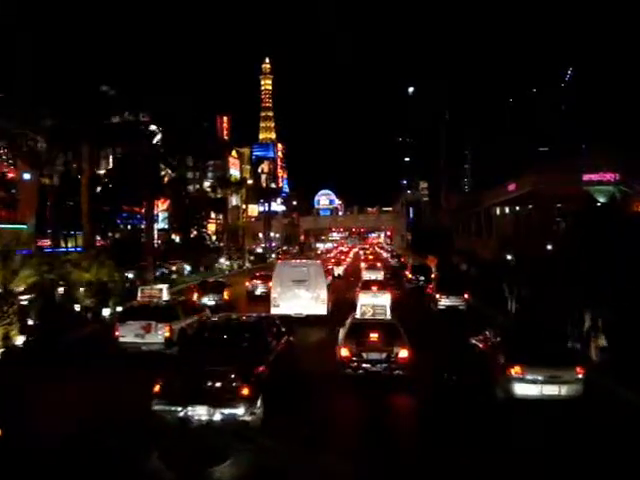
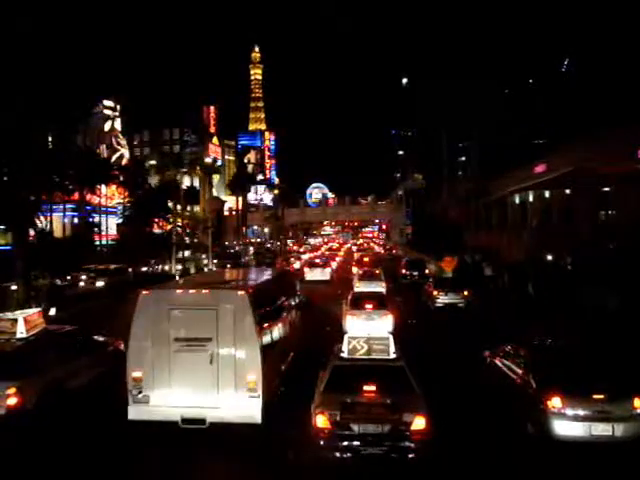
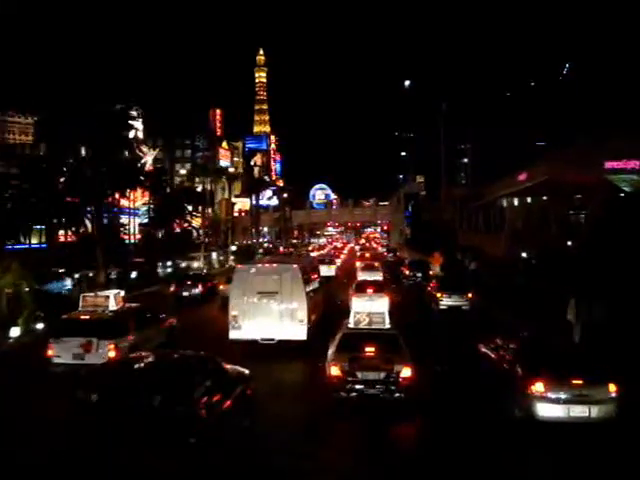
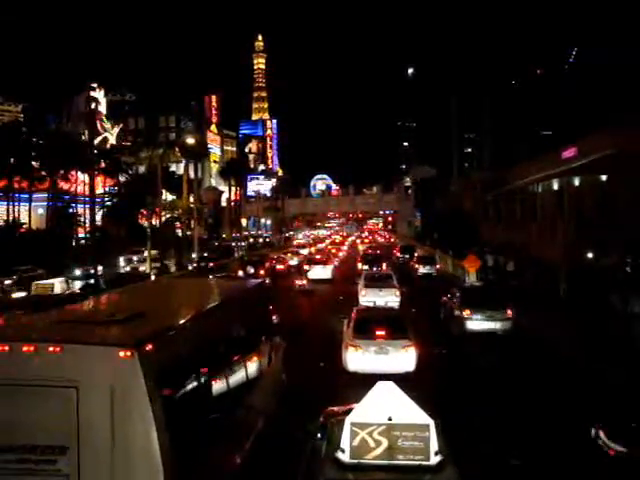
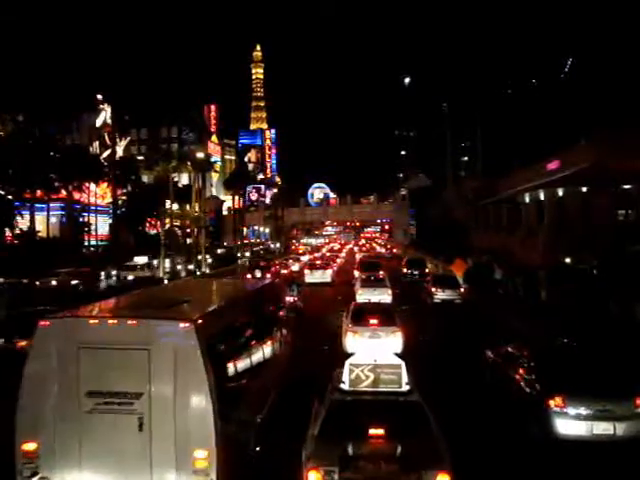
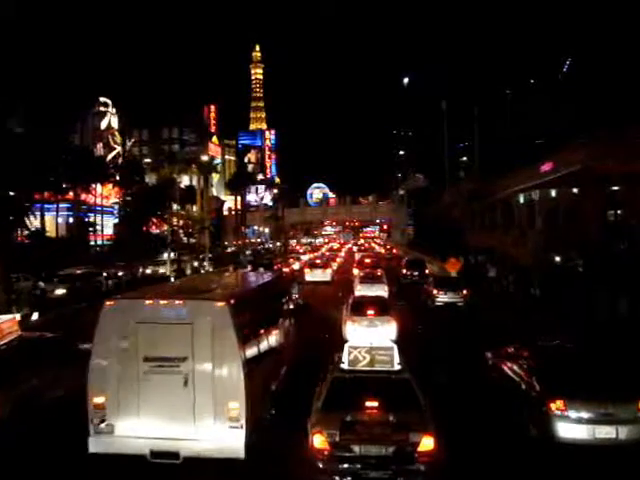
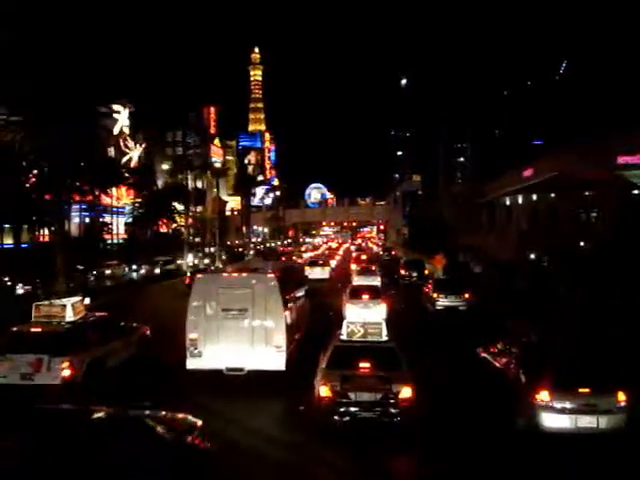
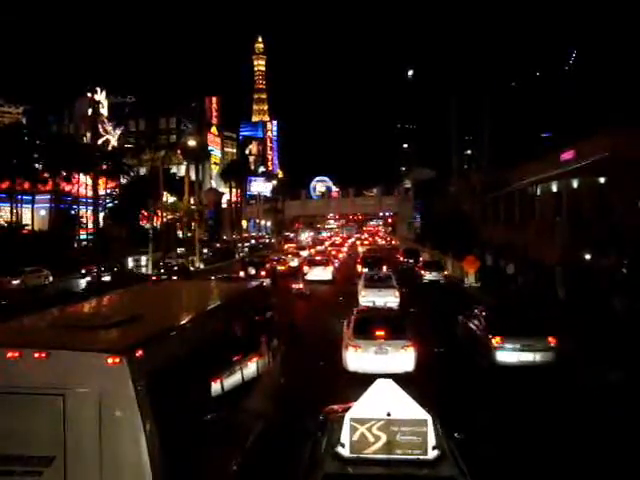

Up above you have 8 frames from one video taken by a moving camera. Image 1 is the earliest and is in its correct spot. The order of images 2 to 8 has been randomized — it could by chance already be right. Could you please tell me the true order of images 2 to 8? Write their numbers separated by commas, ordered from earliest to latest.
3, 7, 2, 6, 5, 8, 4
